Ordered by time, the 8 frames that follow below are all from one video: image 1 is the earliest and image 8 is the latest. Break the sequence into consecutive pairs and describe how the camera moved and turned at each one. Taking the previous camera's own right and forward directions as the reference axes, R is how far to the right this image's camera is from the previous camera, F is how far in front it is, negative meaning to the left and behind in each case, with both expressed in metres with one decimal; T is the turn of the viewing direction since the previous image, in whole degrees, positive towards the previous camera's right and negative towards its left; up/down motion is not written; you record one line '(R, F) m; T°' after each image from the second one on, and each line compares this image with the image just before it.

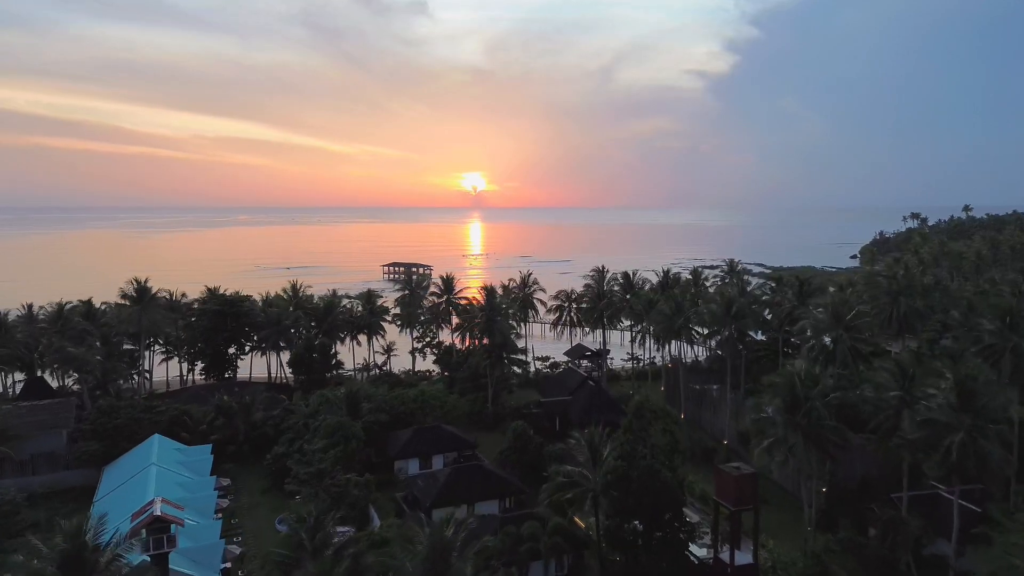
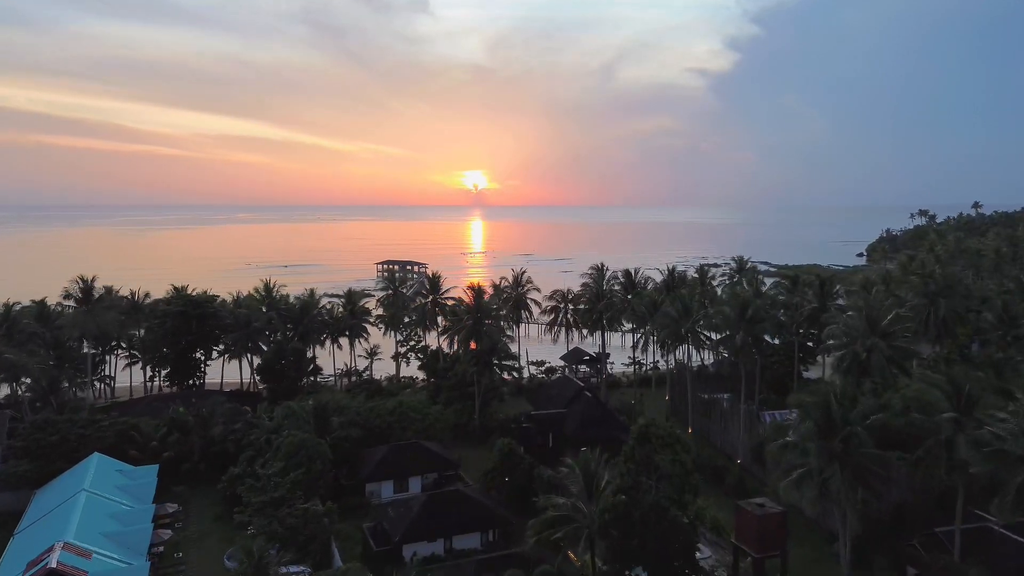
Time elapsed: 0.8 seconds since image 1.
(+0.5, +3.1) m; 0°
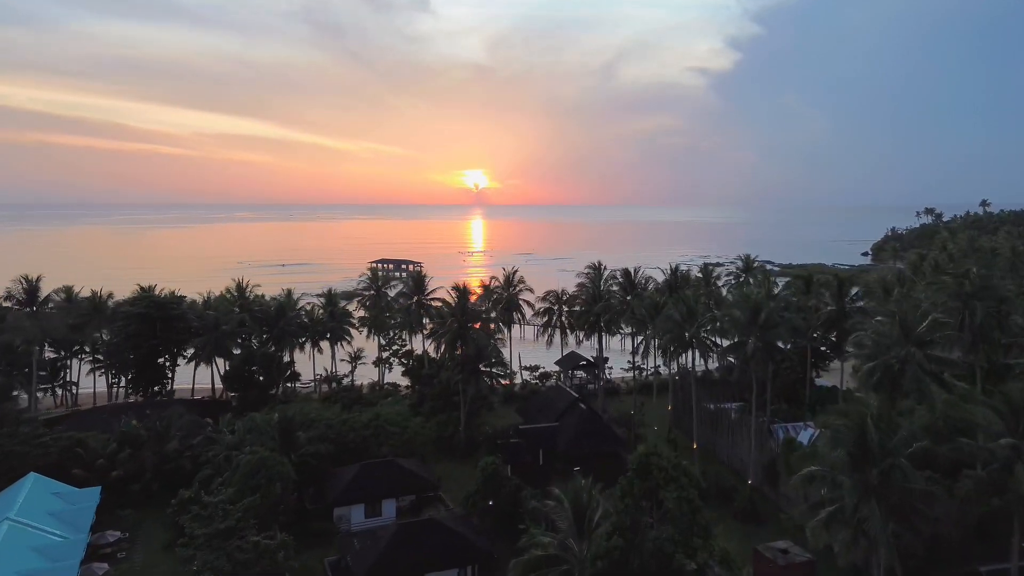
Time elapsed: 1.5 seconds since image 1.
(+0.4, +2.6) m; 0°
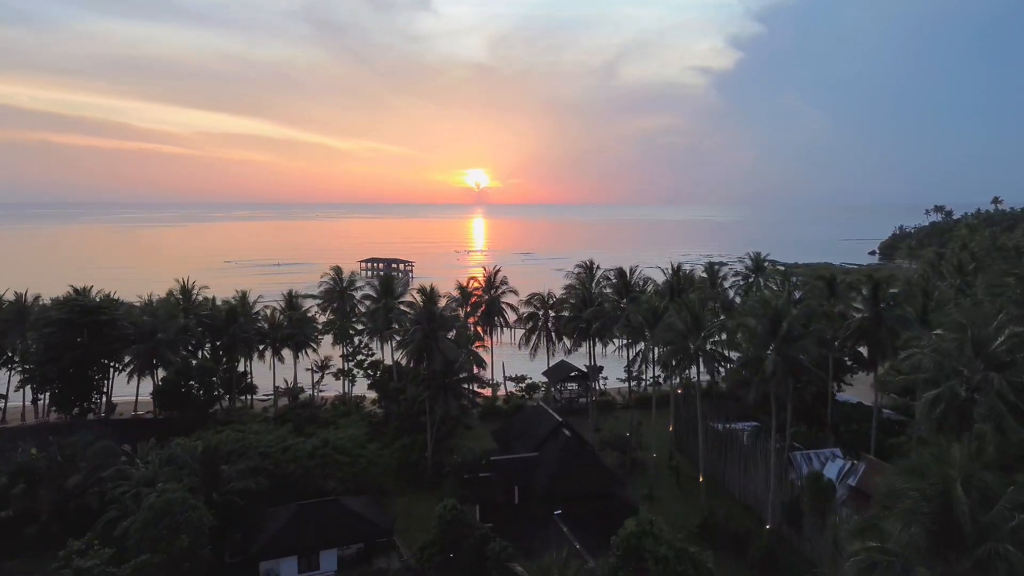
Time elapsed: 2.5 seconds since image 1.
(+0.8, +4.0) m; 0°
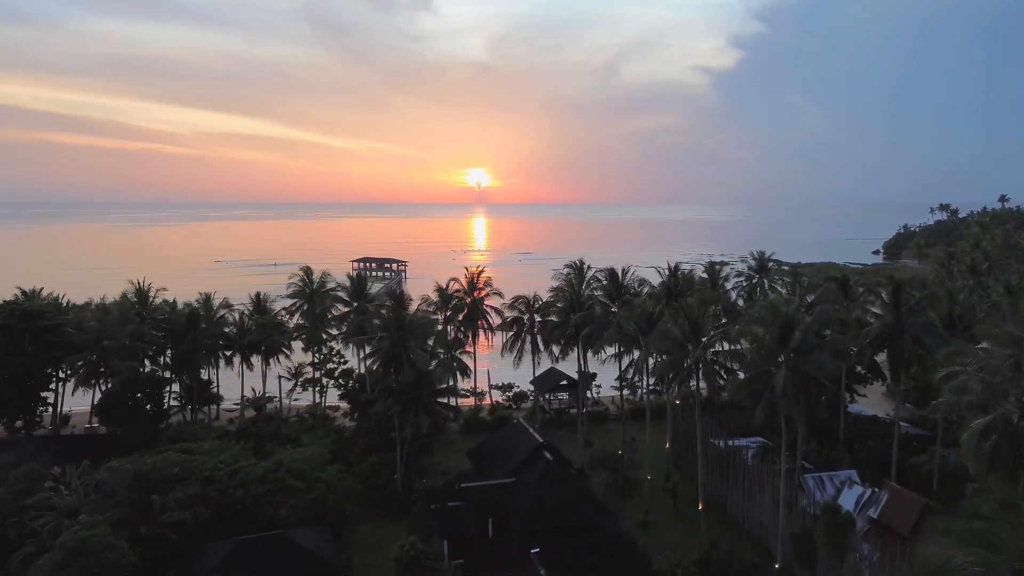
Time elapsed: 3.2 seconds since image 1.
(+0.6, +2.4) m; 0°
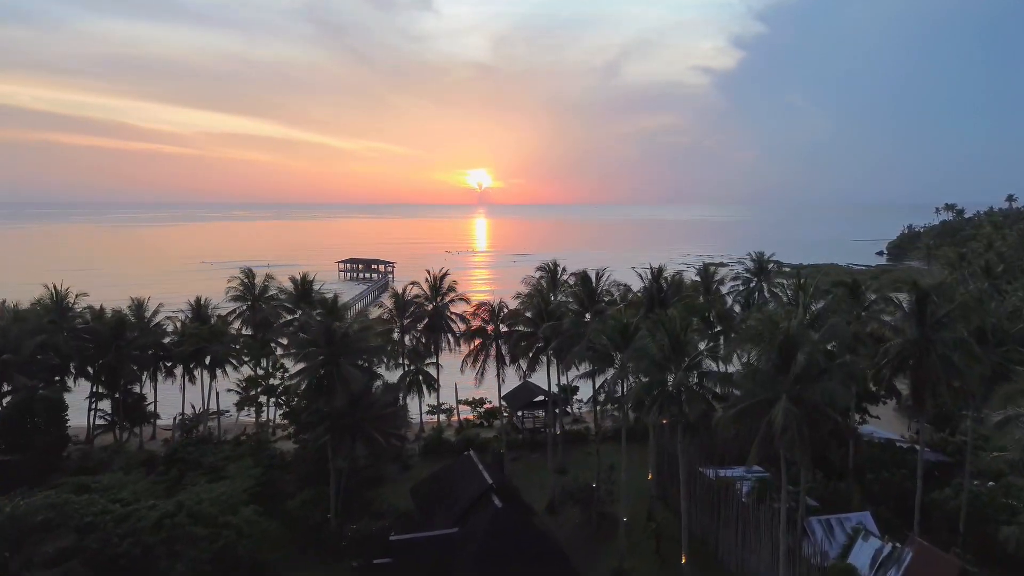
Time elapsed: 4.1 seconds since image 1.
(+1.2, +3.2) m; 0°
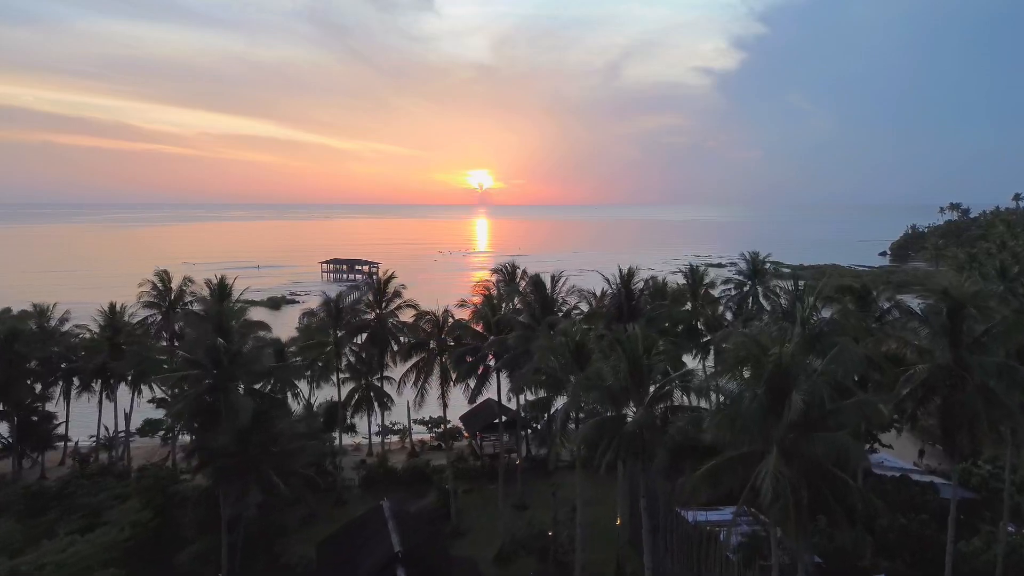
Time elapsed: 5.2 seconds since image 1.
(+1.4, +3.4) m; 0°
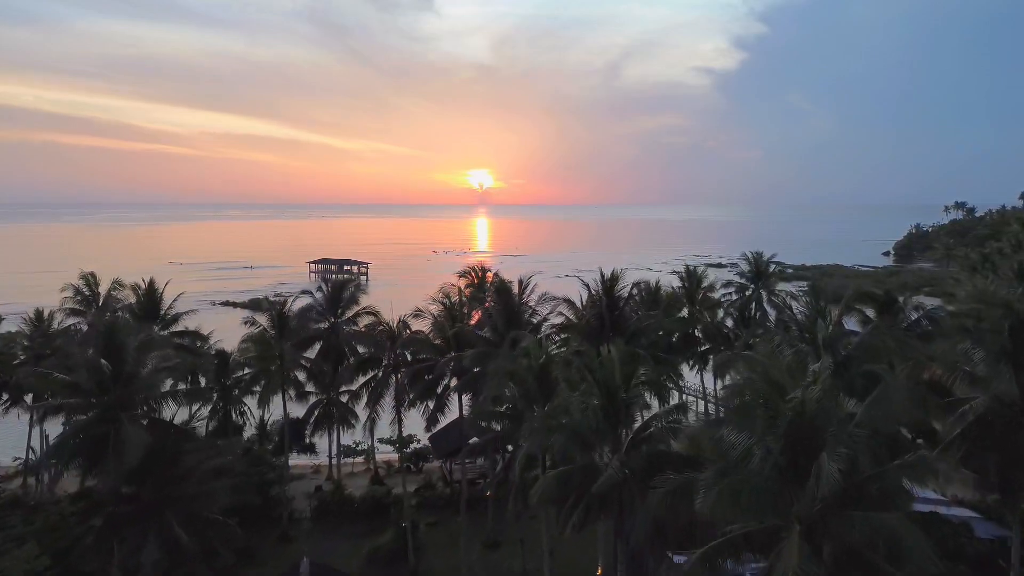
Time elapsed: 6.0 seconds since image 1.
(+0.7, +2.6) m; 0°
